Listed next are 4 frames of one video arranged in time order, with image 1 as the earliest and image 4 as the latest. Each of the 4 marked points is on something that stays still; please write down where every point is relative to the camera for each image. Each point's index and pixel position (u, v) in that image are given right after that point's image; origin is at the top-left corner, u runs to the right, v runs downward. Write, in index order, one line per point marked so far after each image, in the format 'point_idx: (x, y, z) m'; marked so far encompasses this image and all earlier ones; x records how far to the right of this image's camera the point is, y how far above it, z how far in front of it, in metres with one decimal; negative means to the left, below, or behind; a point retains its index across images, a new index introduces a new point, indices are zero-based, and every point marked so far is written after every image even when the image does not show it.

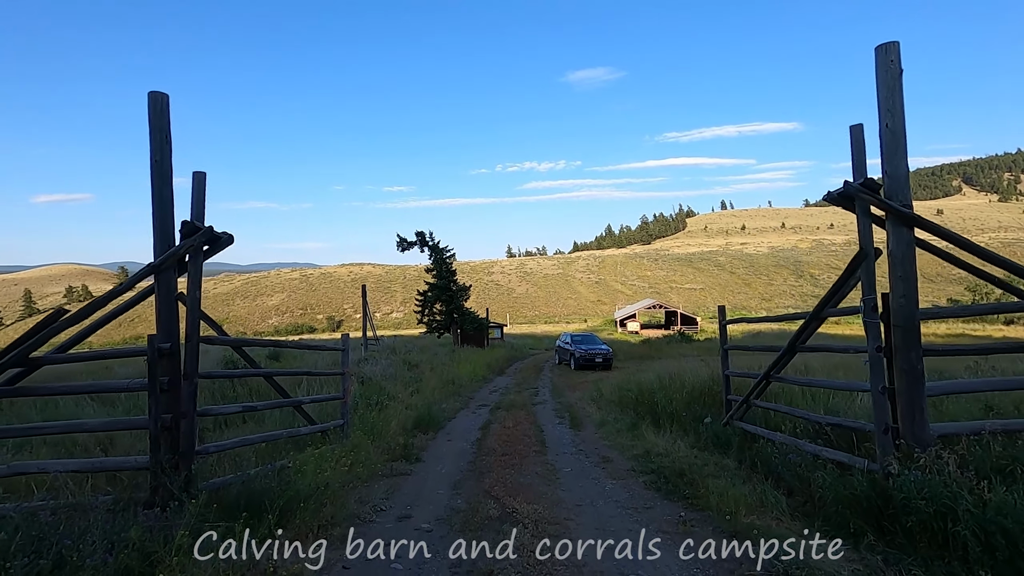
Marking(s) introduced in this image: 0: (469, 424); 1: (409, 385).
0: (-1.0, -3.1, +13.1) m
1: (-2.9, -2.8, +16.6) m
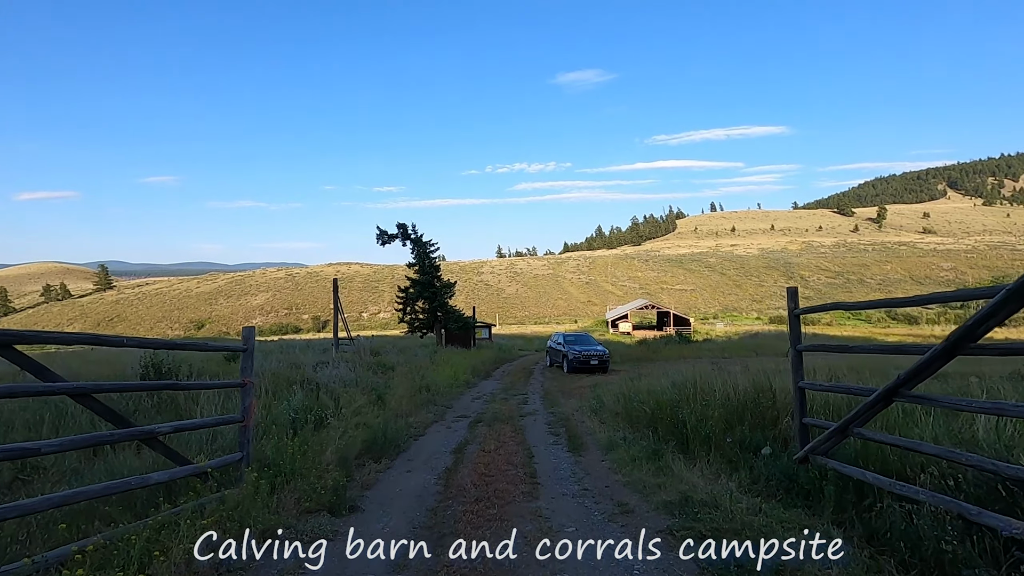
0: (-1.3, -2.8, +10.3) m
1: (-3.3, -2.5, +13.8) m
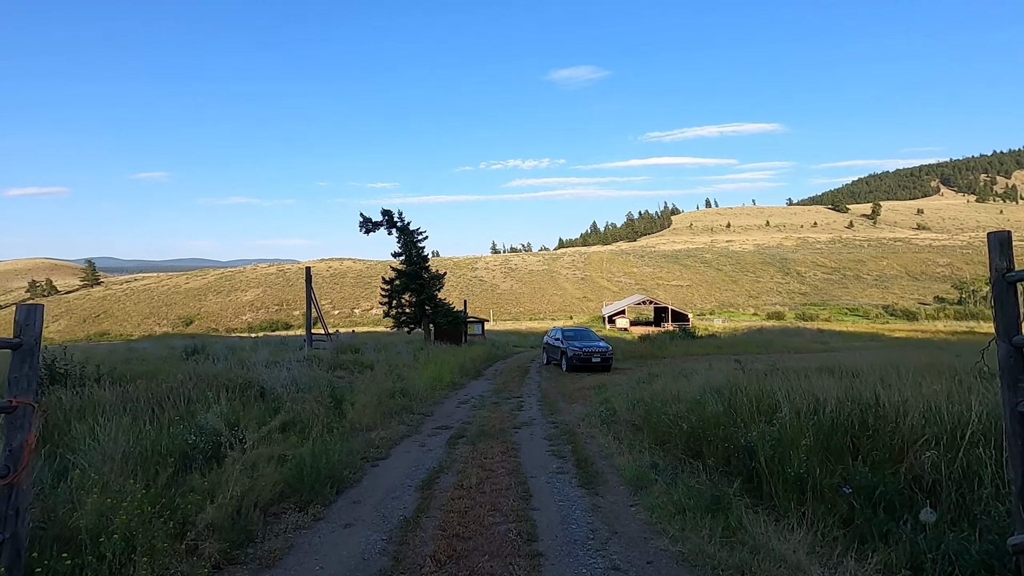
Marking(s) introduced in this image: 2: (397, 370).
0: (-1.4, -2.4, +7.6) m
1: (-3.5, -2.2, +11.1) m
2: (-3.6, -2.5, +17.9) m
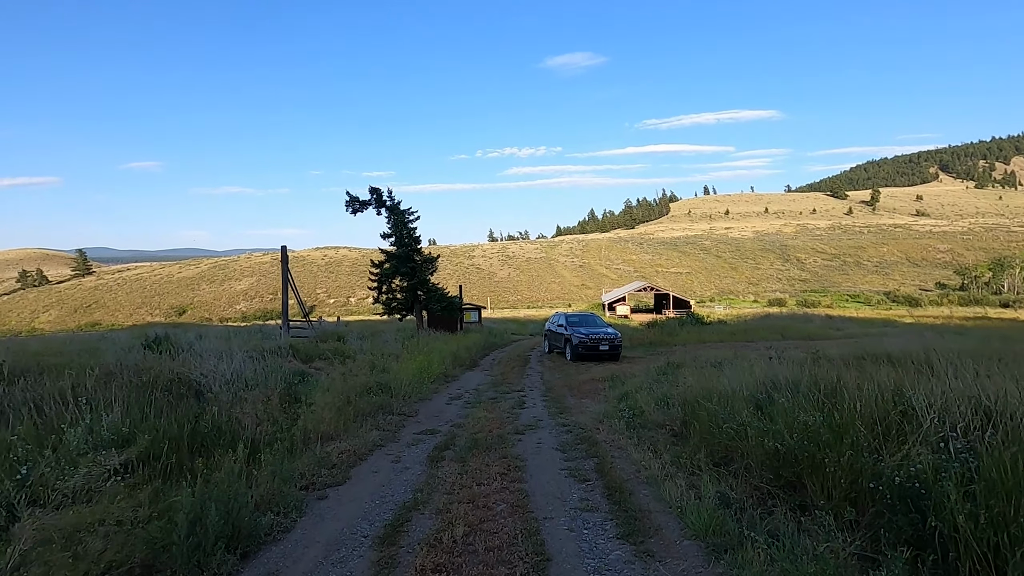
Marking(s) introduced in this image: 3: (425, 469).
0: (-1.4, -2.0, +5.2) m
1: (-3.4, -1.7, +8.7) m
2: (-3.6, -2.0, +15.5) m
3: (-1.0, -2.1, +6.9) m
